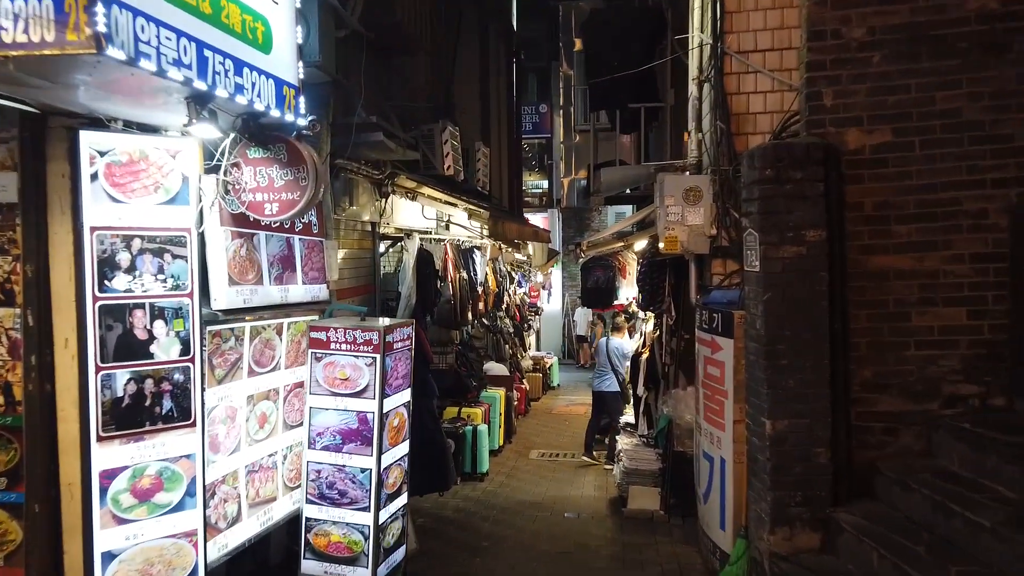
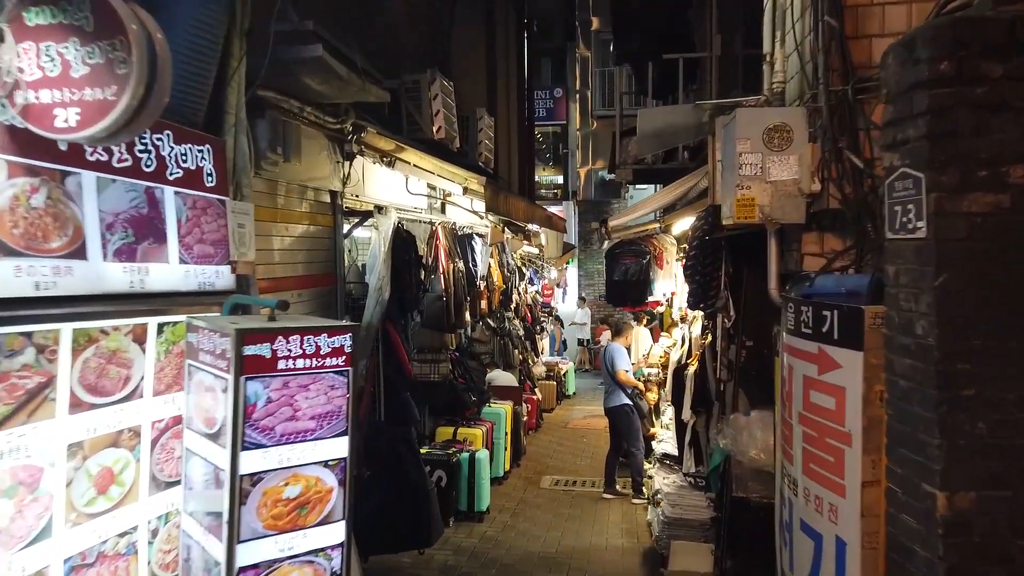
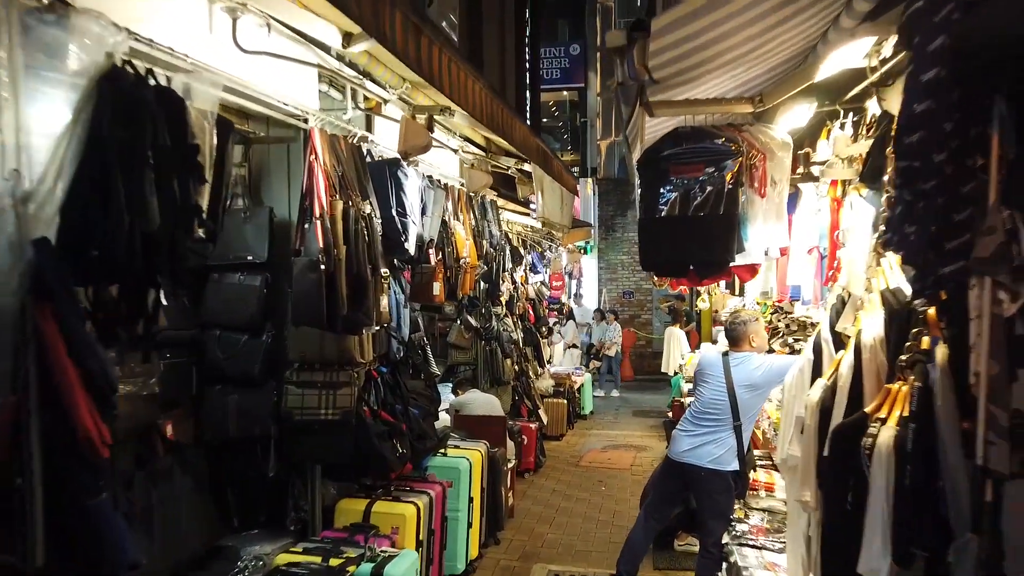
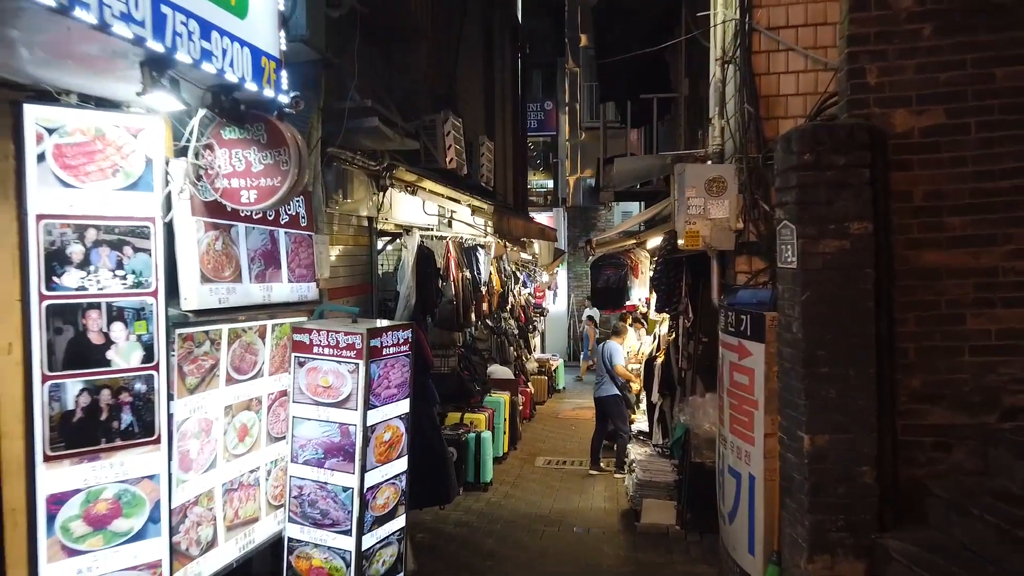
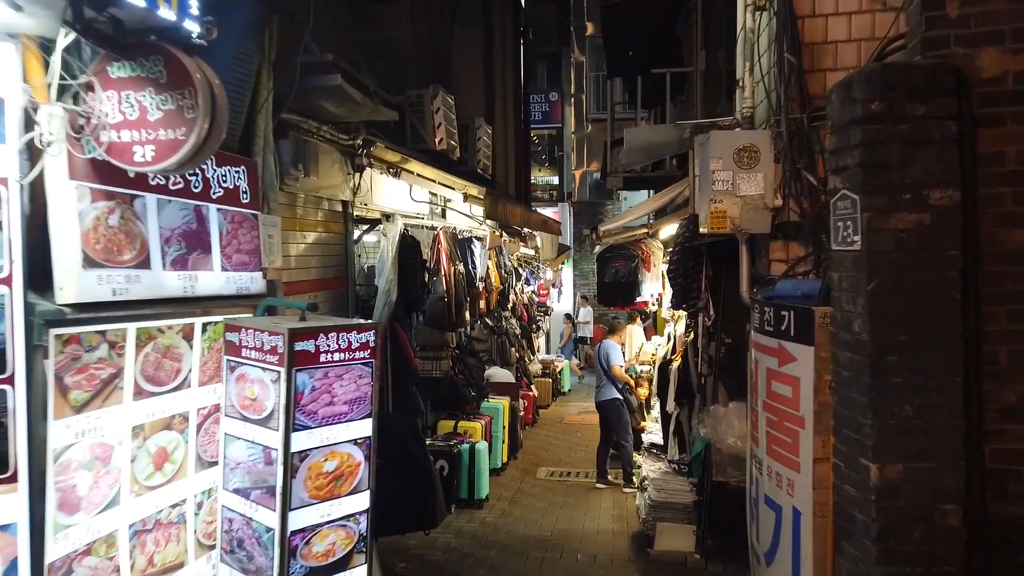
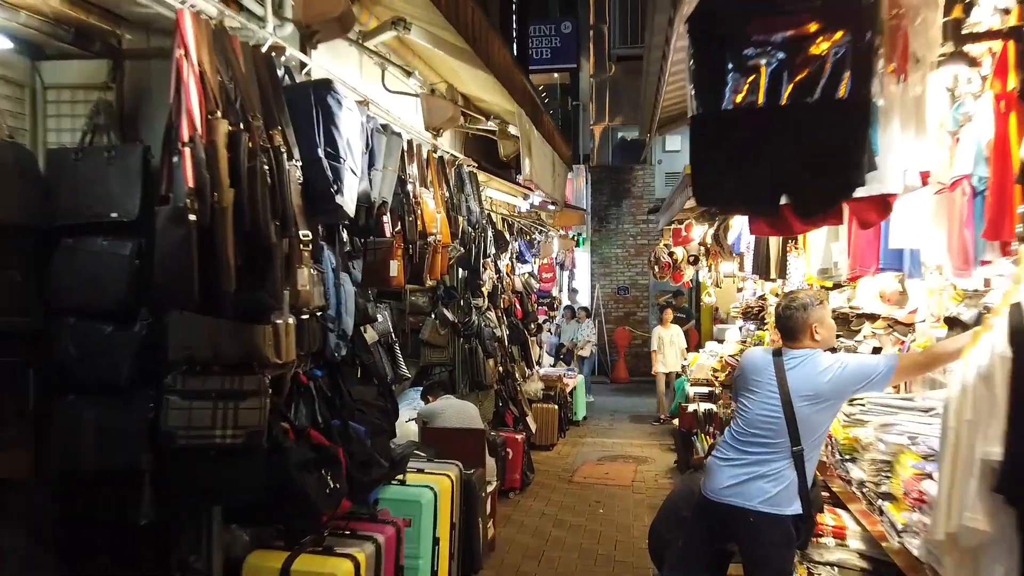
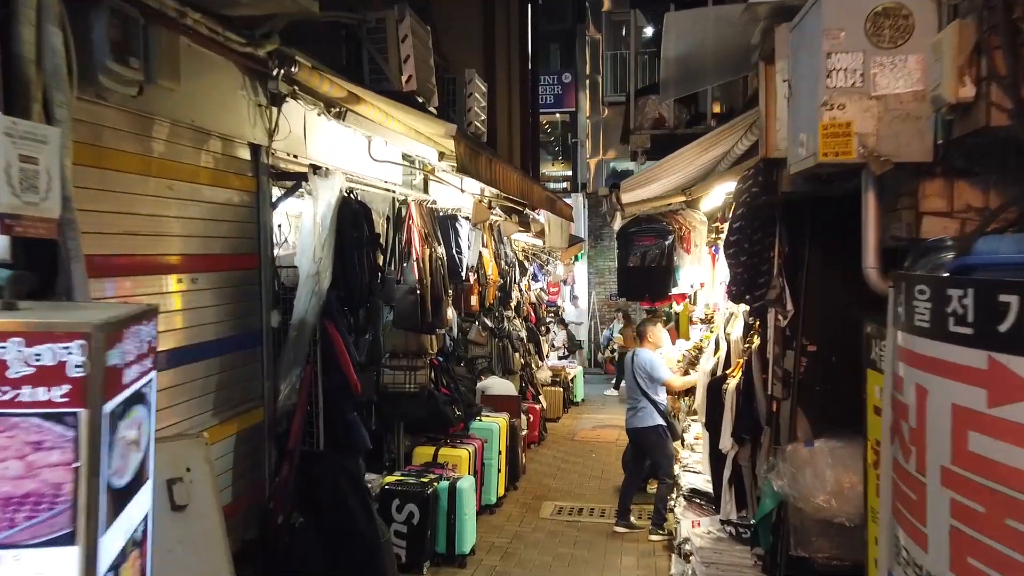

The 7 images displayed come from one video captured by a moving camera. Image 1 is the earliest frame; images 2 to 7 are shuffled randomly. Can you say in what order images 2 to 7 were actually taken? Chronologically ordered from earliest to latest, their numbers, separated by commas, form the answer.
4, 5, 2, 7, 3, 6
